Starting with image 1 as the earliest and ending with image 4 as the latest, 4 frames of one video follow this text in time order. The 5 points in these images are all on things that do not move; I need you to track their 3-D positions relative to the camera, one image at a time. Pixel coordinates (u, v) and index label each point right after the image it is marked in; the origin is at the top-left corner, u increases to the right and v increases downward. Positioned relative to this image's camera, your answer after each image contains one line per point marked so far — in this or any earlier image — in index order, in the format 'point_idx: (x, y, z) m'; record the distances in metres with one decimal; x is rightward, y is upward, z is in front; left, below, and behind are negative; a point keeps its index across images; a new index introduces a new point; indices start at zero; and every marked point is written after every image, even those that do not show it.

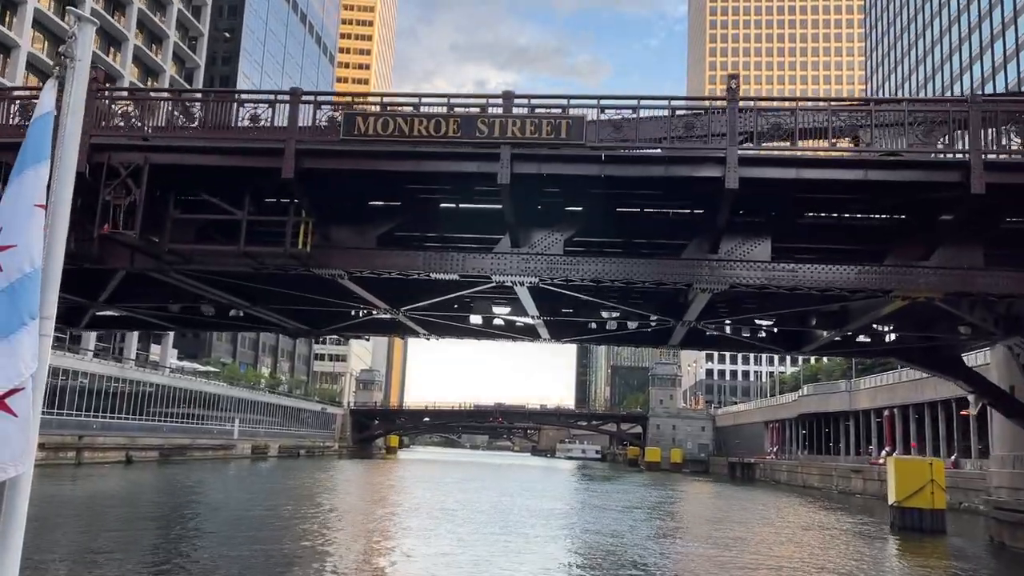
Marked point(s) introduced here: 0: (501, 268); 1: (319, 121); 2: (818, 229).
0: (-0.2, +0.4, +16.9) m
1: (-3.6, +3.1, +15.6) m
2: (+6.3, +1.2, +17.1) m
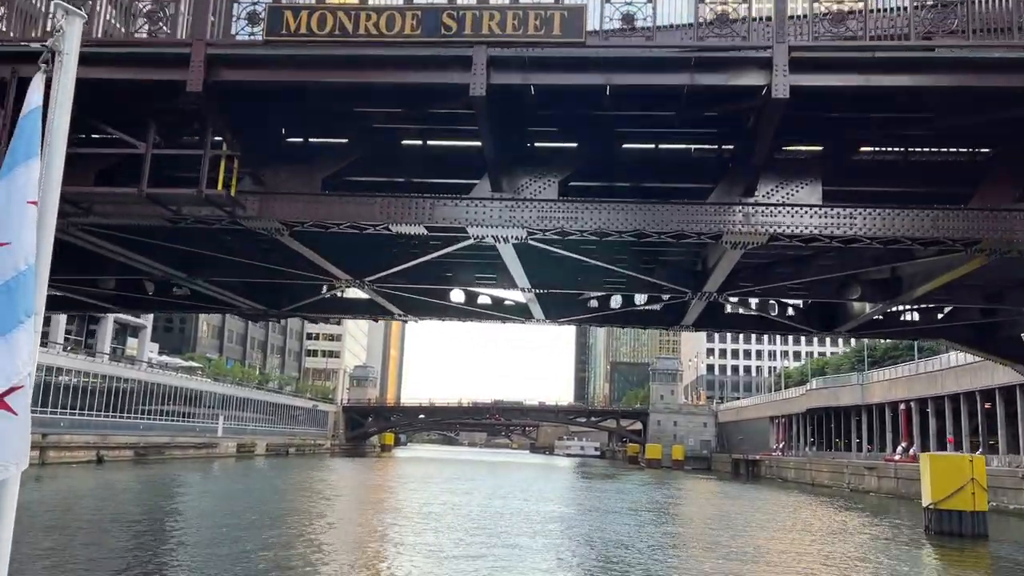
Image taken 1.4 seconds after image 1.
0: (-0.5, +1.1, +13.3) m
1: (-4.0, +3.9, +12.0) m
2: (+5.9, +2.0, +13.6) m
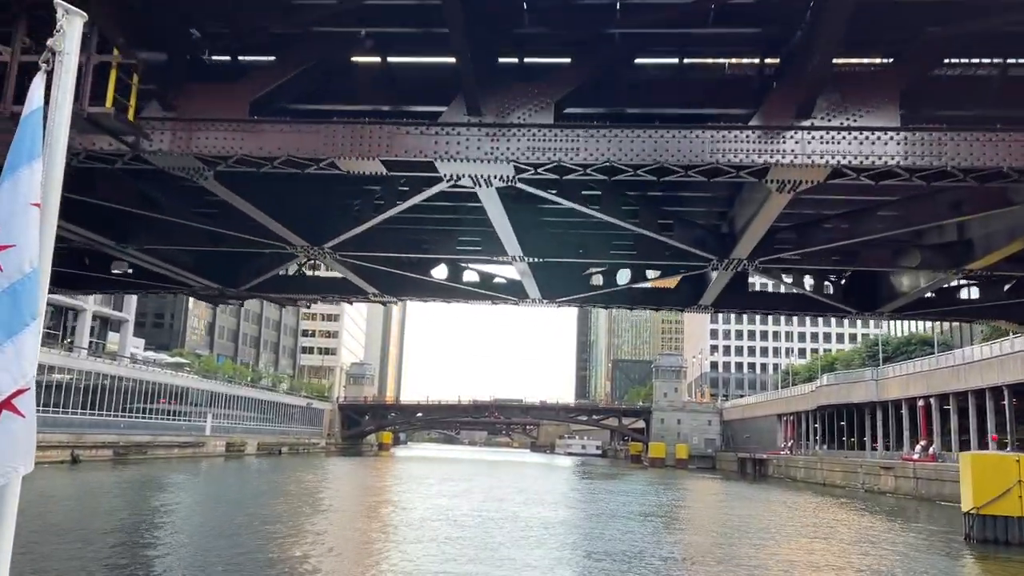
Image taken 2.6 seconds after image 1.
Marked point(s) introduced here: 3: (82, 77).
0: (-0.7, +1.7, +10.3) m
1: (-4.2, +4.4, +9.0) m
2: (+5.7, +2.6, +10.5) m
3: (-5.0, +2.4, +9.6) m
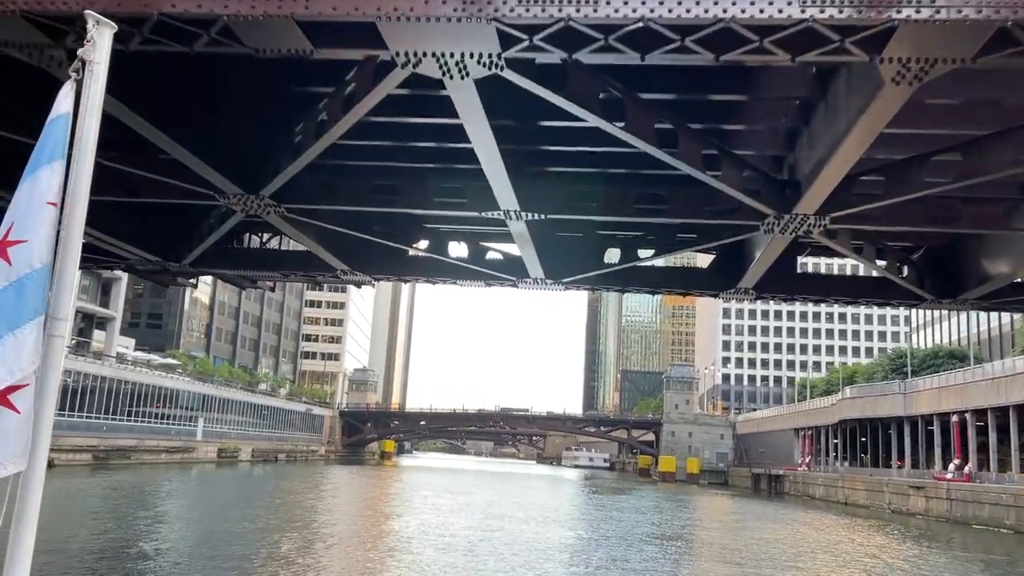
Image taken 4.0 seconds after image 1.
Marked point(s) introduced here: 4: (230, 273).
0: (-0.8, +2.3, +6.8) m
1: (-4.3, +5.1, +5.6) m
2: (+5.6, +3.0, +7.0) m
3: (-5.1, +3.1, +6.2) m
4: (-6.1, +0.4, +17.9) m
